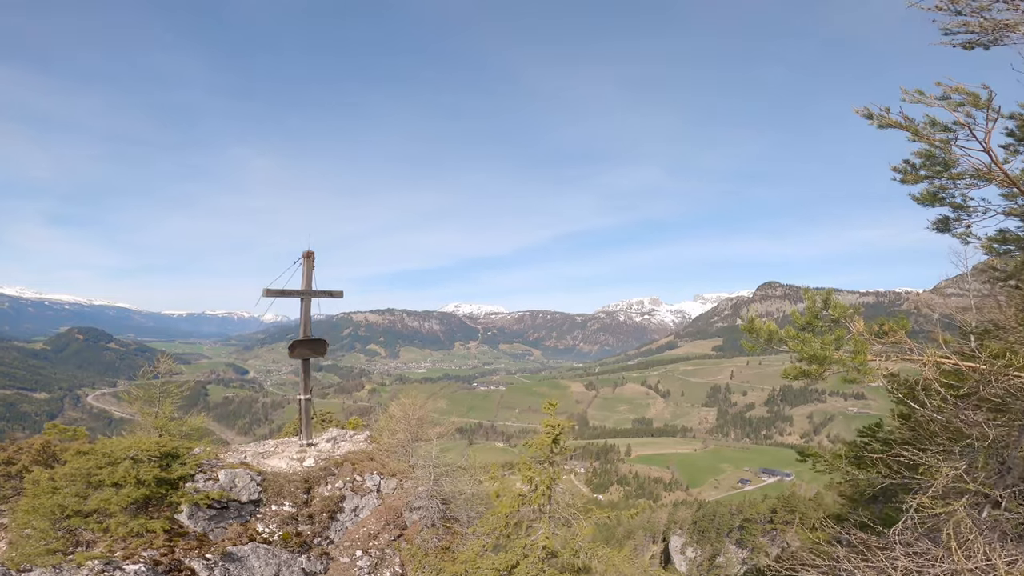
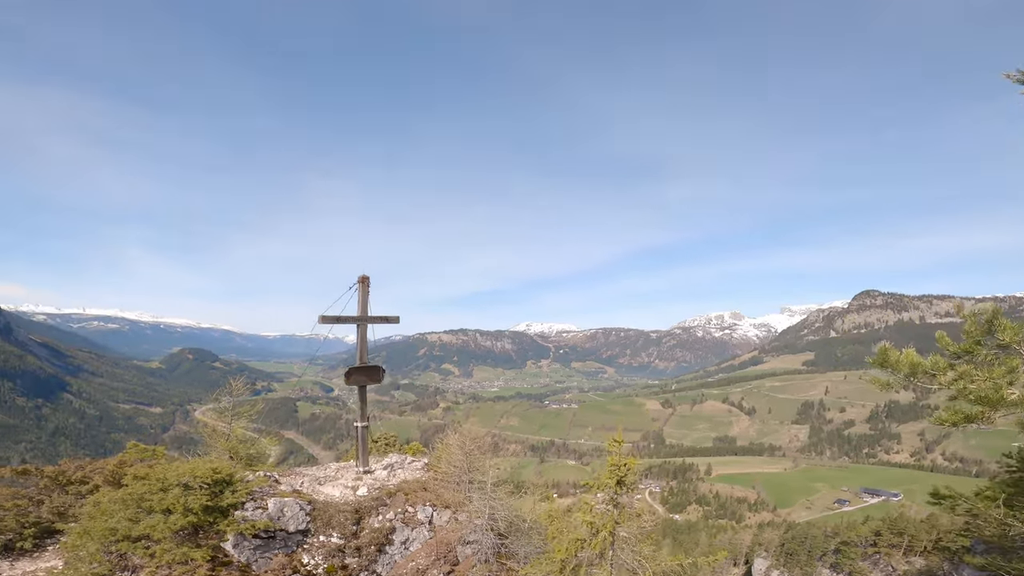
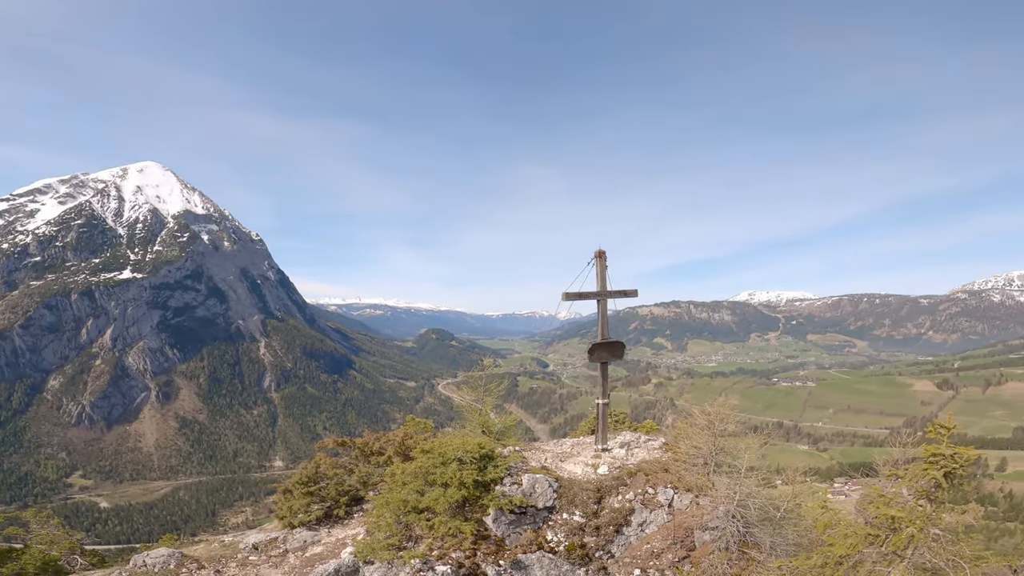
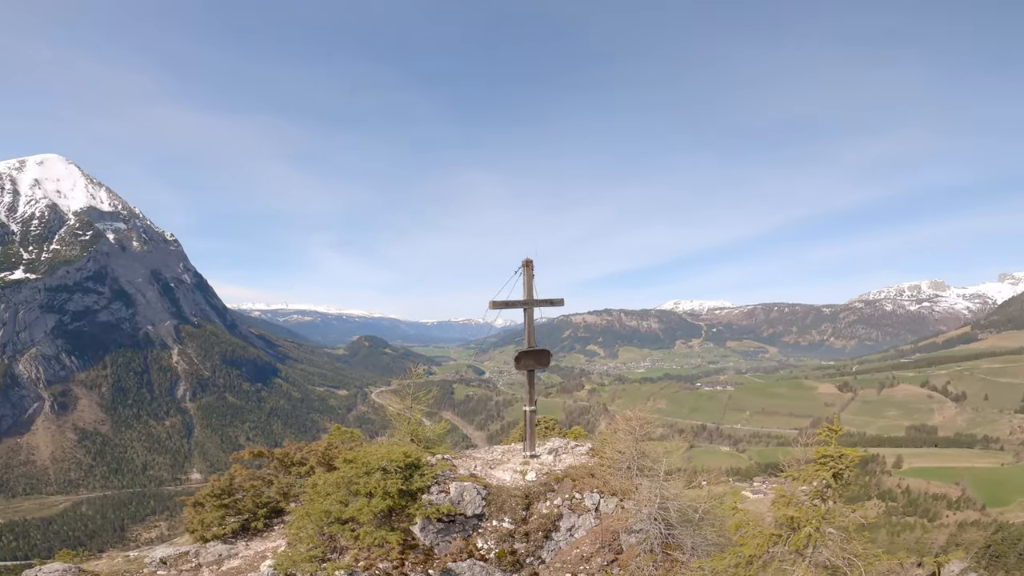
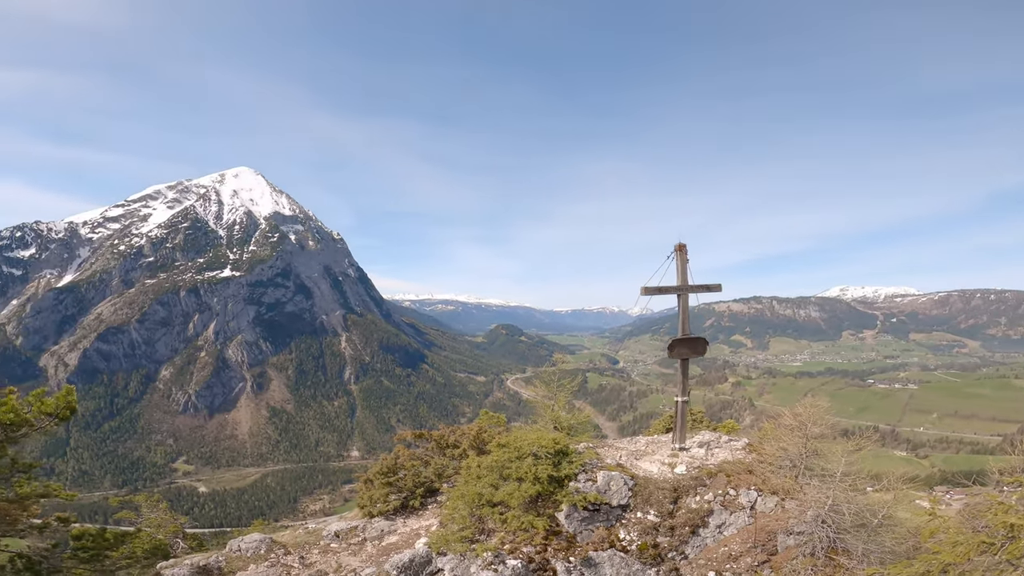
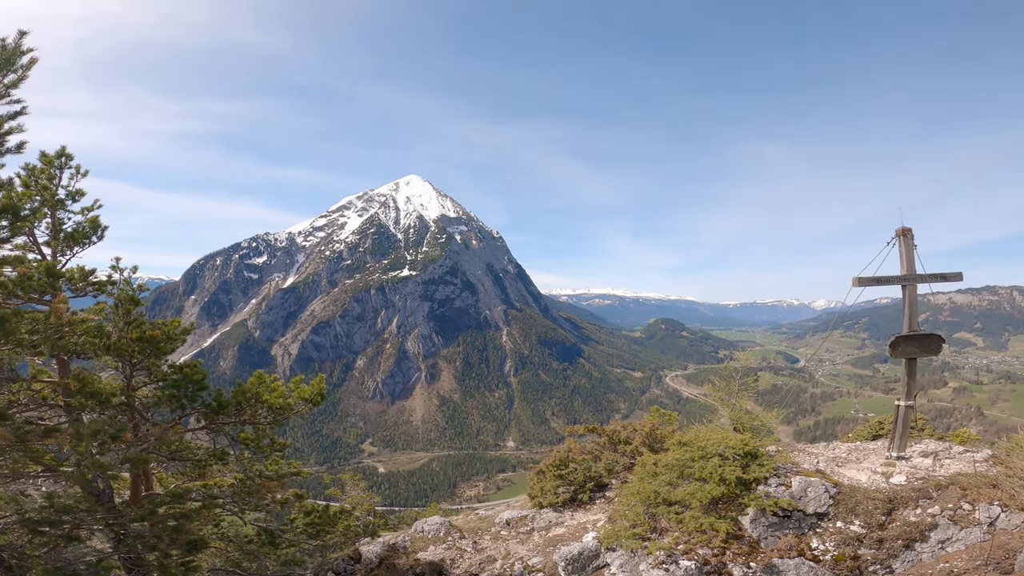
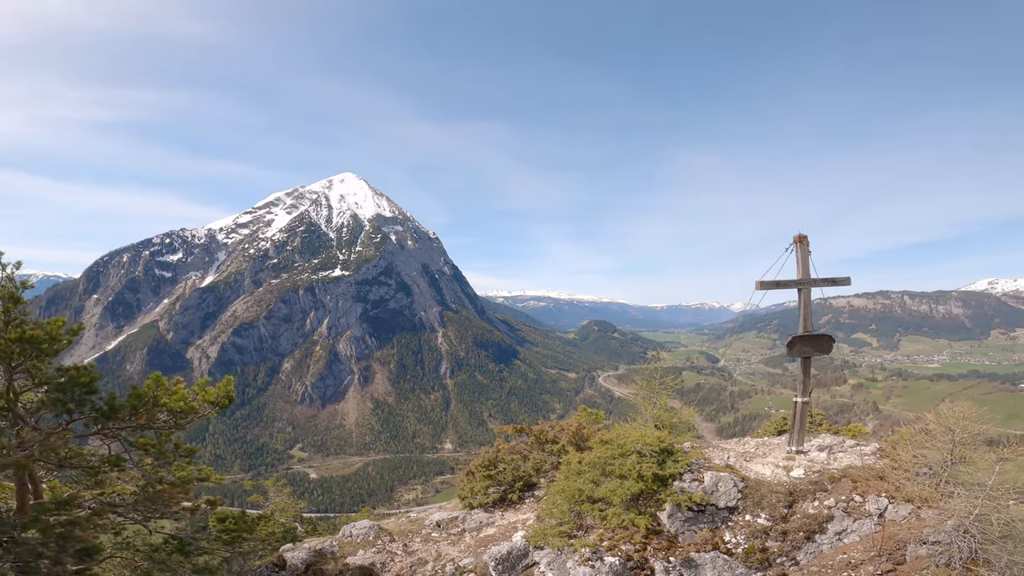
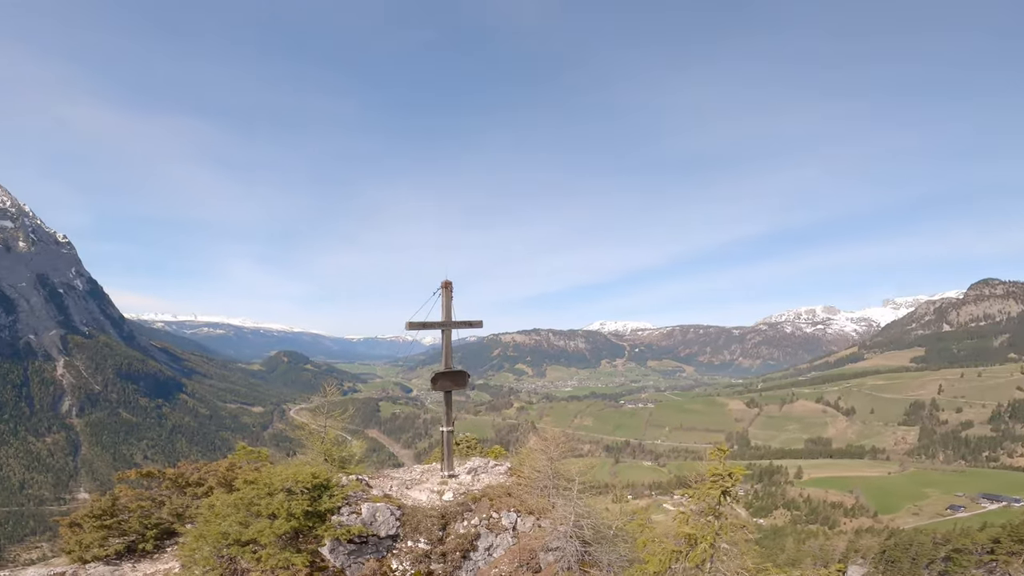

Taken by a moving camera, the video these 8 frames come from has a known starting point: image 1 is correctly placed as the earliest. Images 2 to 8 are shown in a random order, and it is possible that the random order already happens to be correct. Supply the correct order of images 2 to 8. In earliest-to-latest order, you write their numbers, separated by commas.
2, 8, 4, 3, 5, 7, 6
